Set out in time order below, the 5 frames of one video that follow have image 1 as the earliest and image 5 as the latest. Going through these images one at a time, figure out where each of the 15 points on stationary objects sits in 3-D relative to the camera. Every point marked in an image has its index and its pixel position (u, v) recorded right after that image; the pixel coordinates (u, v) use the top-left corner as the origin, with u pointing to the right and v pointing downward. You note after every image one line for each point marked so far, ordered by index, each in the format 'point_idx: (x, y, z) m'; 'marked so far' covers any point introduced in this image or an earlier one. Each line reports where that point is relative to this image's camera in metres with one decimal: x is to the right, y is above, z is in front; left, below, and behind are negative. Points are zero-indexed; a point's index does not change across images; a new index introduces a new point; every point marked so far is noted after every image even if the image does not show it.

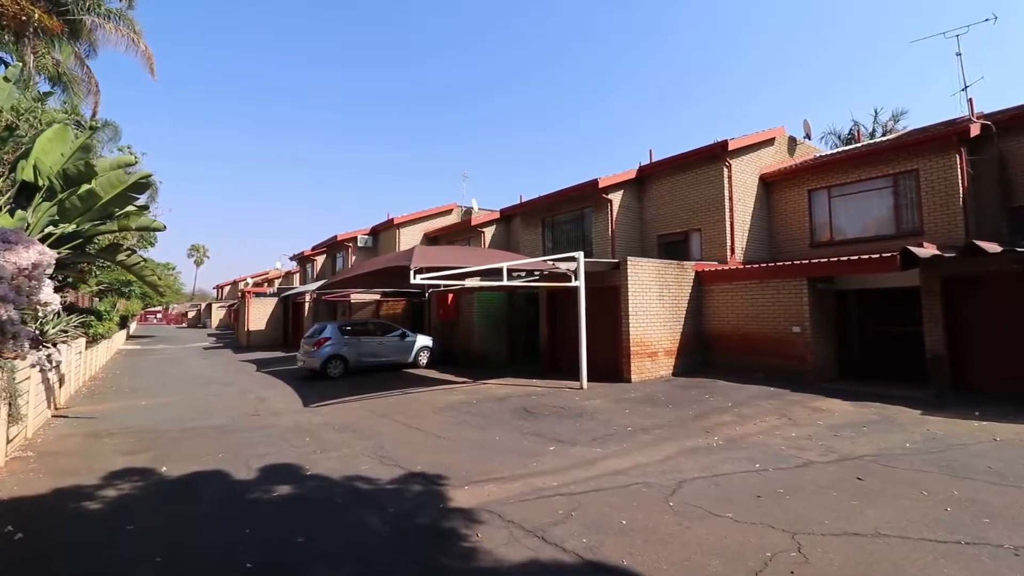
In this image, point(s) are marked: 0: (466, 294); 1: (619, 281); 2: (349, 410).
0: (-1.2, -0.2, +14.4) m
1: (+2.3, +0.1, +11.1) m
2: (-2.7, -2.1, +8.8) m
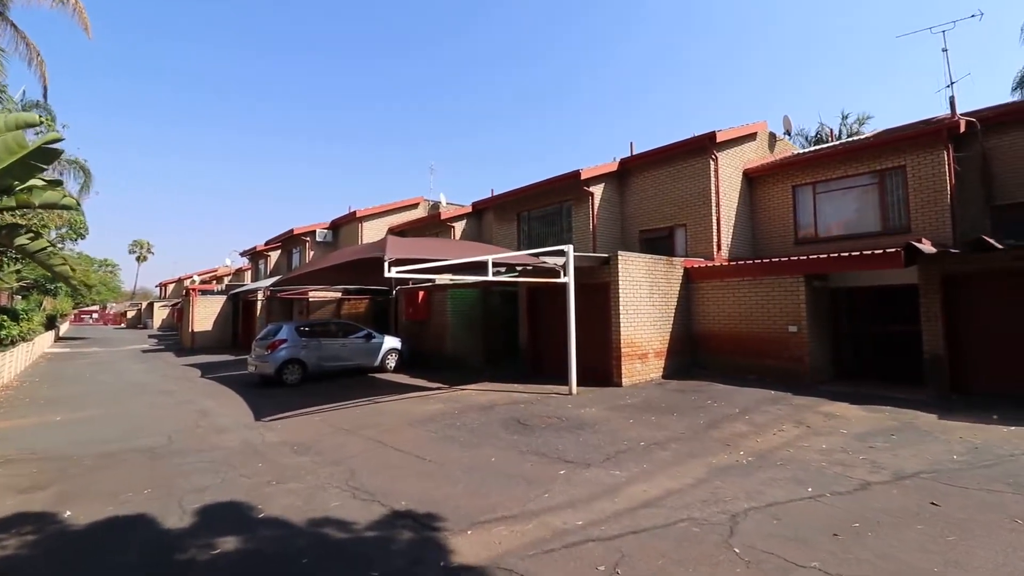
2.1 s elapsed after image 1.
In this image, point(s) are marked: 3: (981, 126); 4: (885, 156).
0: (-1.9, -0.1, +13.3) m
1: (+1.9, +0.2, +10.3) m
2: (-2.9, -2.0, +7.5) m
3: (+9.8, +3.3, +11.1) m
4: (+8.4, +2.9, +11.9) m
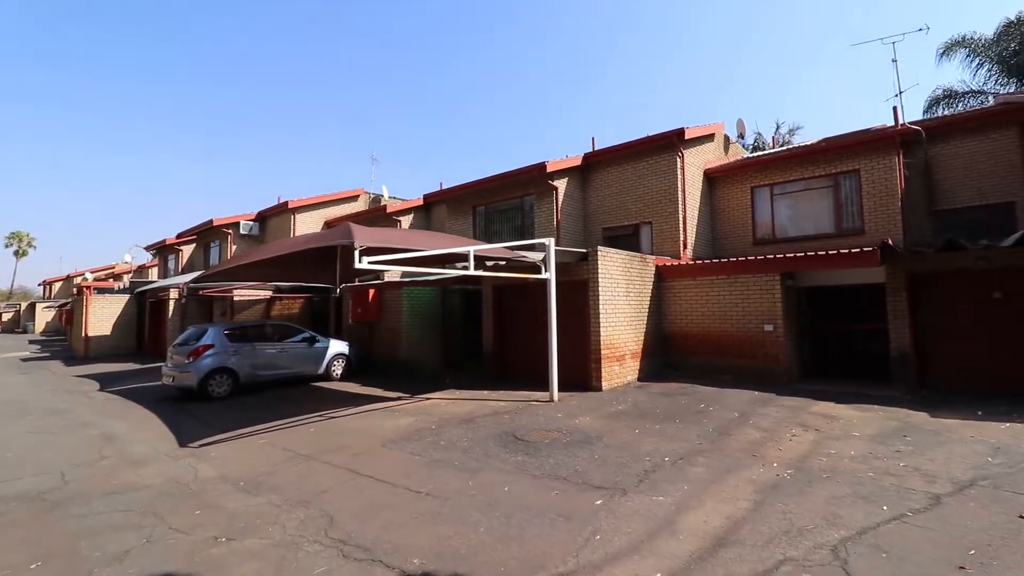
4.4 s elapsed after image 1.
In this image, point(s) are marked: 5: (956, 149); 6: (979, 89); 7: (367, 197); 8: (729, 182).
0: (-2.8, 0.0, +12.0) m
1: (+1.4, +0.3, +9.5) m
2: (-3.0, -1.9, +6.2) m
3: (+9.0, +3.4, +11.4) m
4: (+7.6, +3.0, +12.1) m
5: (+9.3, +2.9, +11.0) m
6: (+16.5, +7.0, +18.4) m
7: (-5.3, +3.3, +19.1) m
8: (+5.8, +2.8, +13.9) m
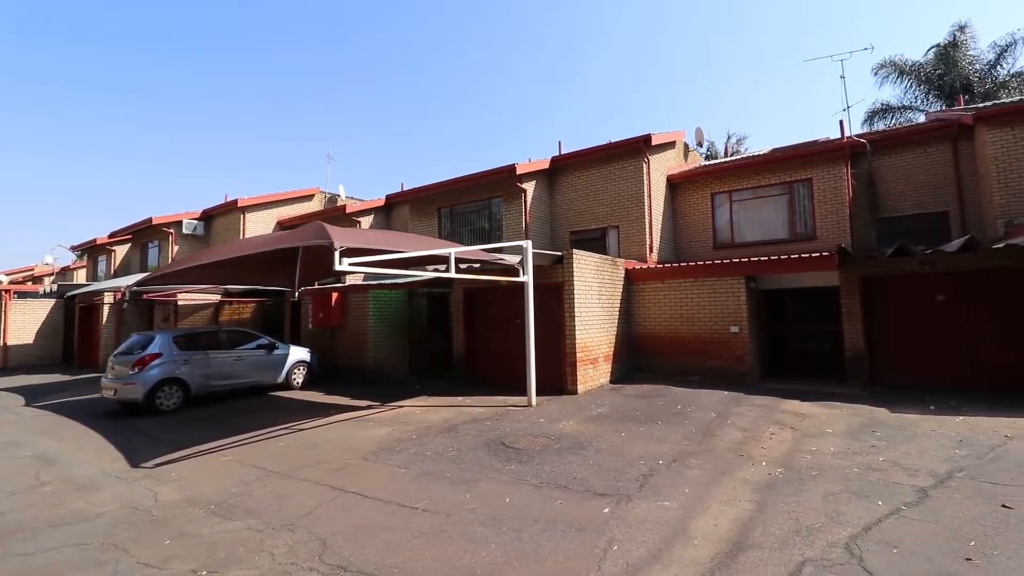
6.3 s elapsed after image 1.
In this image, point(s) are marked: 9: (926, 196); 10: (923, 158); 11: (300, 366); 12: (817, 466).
0: (-3.5, -0.1, +11.5) m
1: (+0.9, +0.2, +9.5) m
2: (-3.2, -1.9, +5.7) m
3: (+8.3, +3.3, +12.1) m
4: (+6.8, +2.9, +12.7) m
5: (+8.7, +2.9, +11.7) m
6: (+15.1, +6.9, +19.8) m
7: (-6.7, +3.2, +18.4) m
8: (+4.8, +2.7, +14.3) m
9: (+8.9, +2.0, +11.2) m
10: (+8.9, +2.8, +11.3) m
11: (-4.4, -1.6, +10.8) m
12: (+3.0, -1.8, +5.2) m
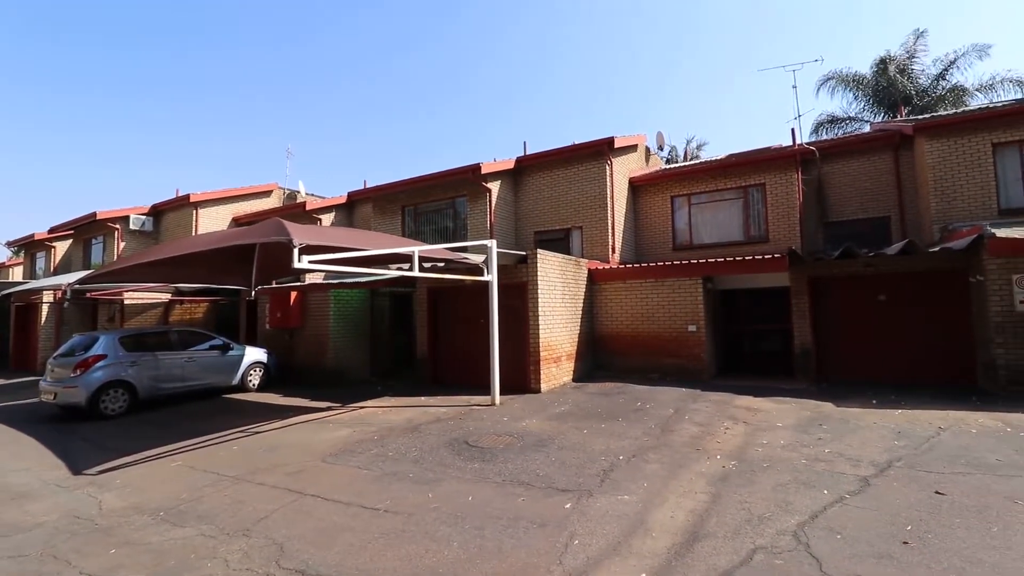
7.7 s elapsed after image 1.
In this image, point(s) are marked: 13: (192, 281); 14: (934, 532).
0: (-4.3, -0.1, +11.3) m
1: (+0.2, +0.2, +9.5) m
2: (-3.6, -1.9, +5.5) m
3: (+7.5, +3.3, +12.7) m
4: (+5.9, +2.9, +13.1) m
5: (+7.8, +2.9, +12.3) m
6: (+13.7, +6.9, +20.8) m
7: (-7.9, +3.2, +17.9) m
8: (+3.8, +2.7, +14.6) m
9: (+8.1, +2.0, +11.9) m
10: (+8.1, +2.8, +12.0) m
11: (-5.1, -1.6, +10.5) m
12: (+2.6, -1.8, +5.4) m
13: (-7.0, +0.1, +11.4) m
14: (+2.9, -1.7, +3.6) m
